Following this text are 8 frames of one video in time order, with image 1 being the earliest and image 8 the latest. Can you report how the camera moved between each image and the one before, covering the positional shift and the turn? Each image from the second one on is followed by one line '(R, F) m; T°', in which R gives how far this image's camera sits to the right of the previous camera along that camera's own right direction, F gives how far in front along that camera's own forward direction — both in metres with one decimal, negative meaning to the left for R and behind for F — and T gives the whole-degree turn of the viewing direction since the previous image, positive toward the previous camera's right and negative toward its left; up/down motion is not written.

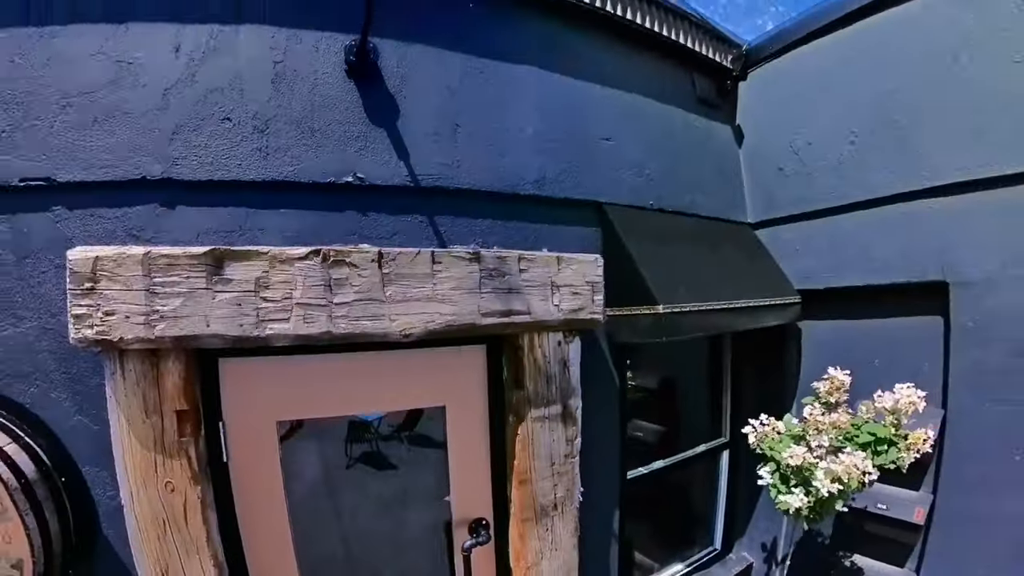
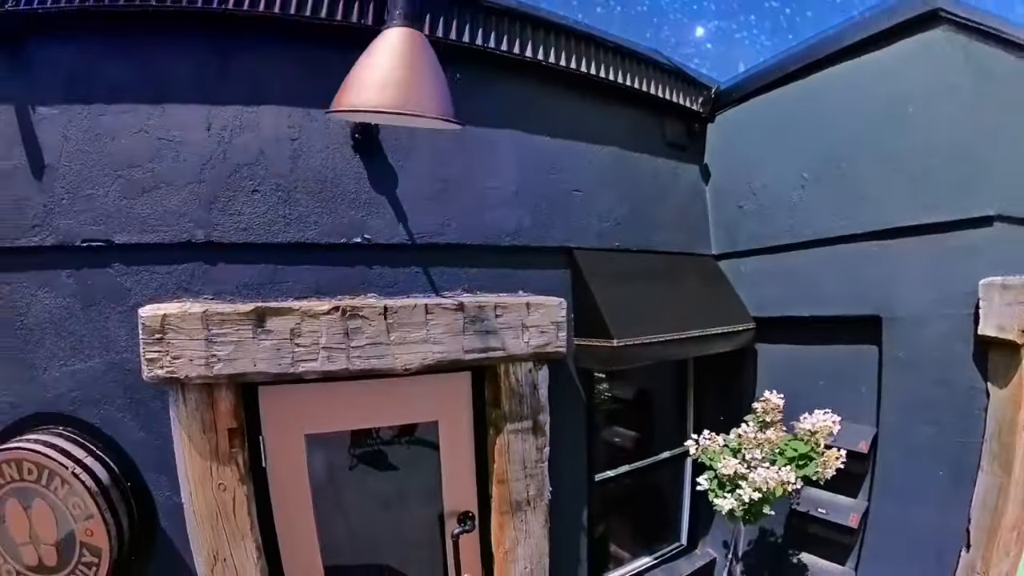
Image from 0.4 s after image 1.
(0.0, -0.3) m; +1°
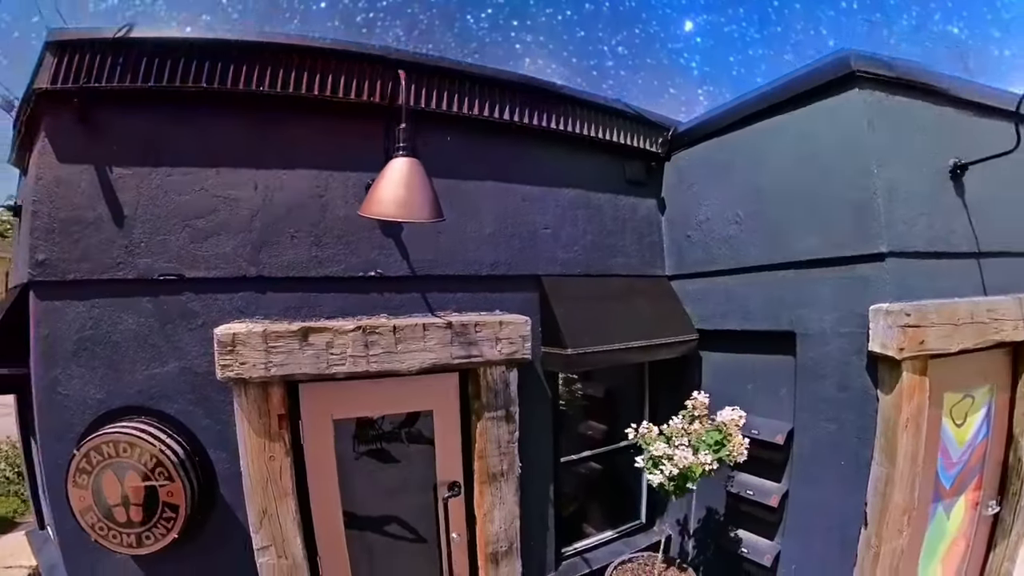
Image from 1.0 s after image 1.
(+0.1, -0.5) m; +1°
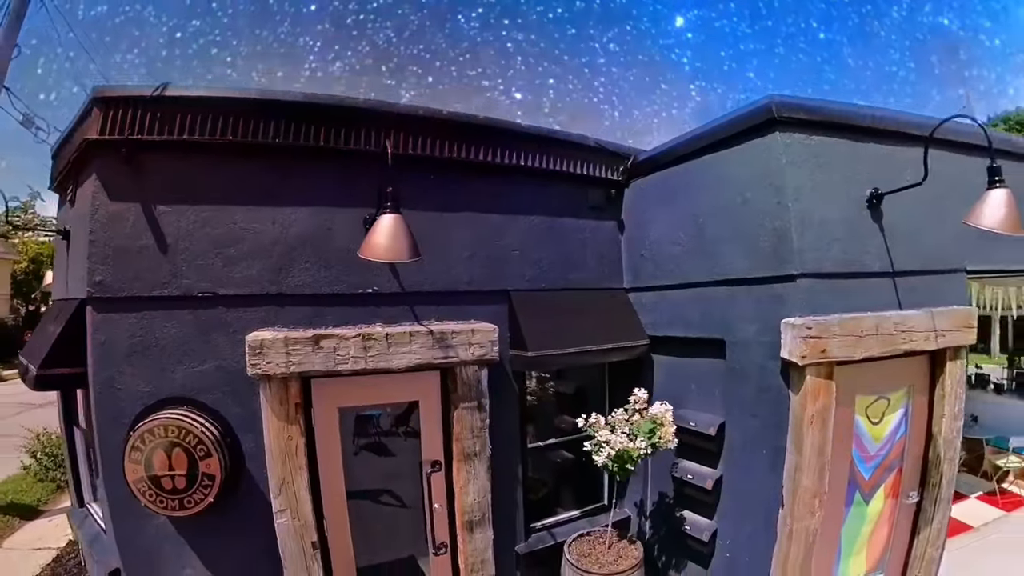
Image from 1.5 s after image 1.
(+0.1, -0.5) m; 0°
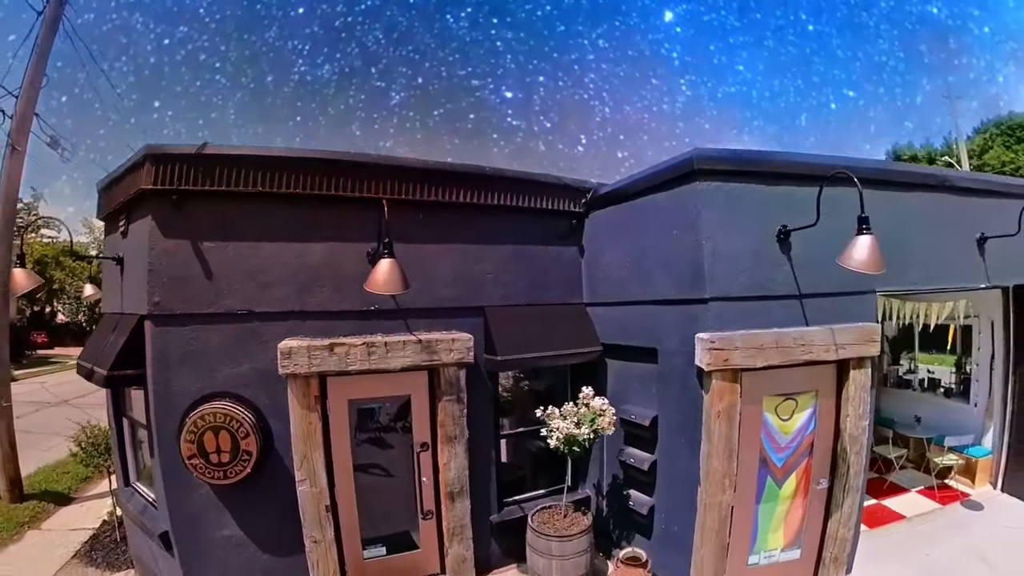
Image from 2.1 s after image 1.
(+0.2, -0.7) m; 0°
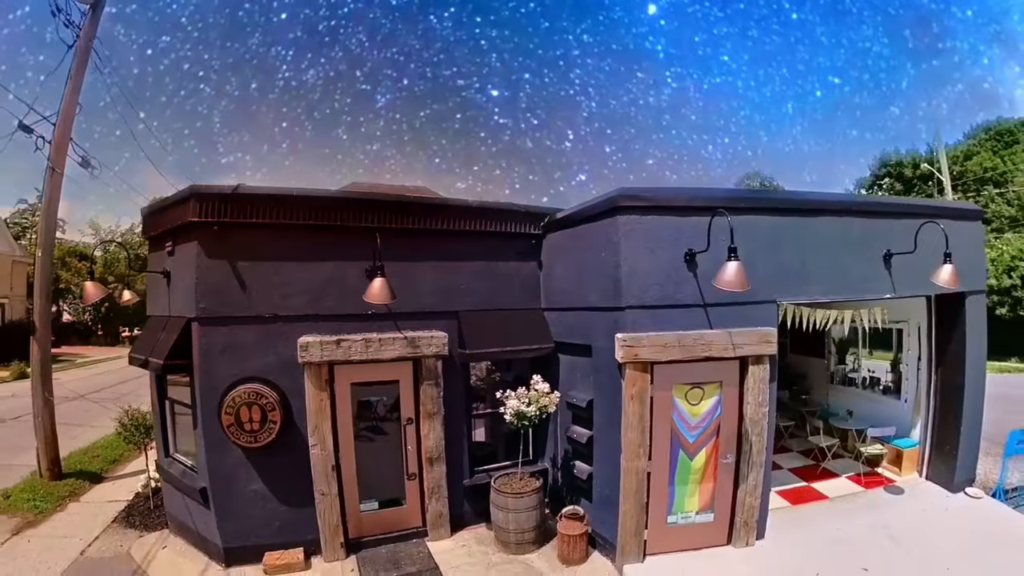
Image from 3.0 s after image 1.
(+0.3, -1.0) m; 0°
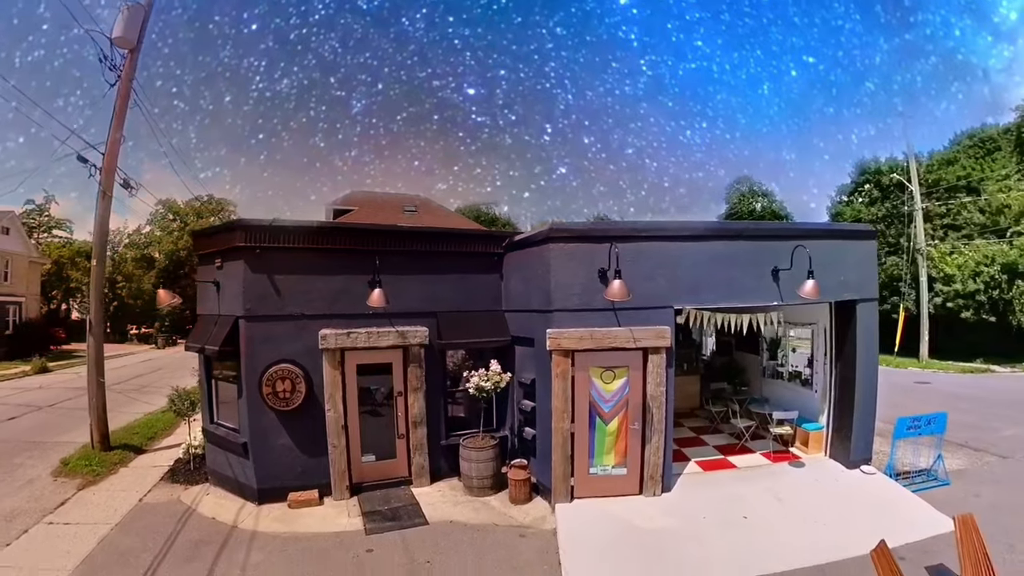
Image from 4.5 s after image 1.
(+0.4, -1.7) m; 0°
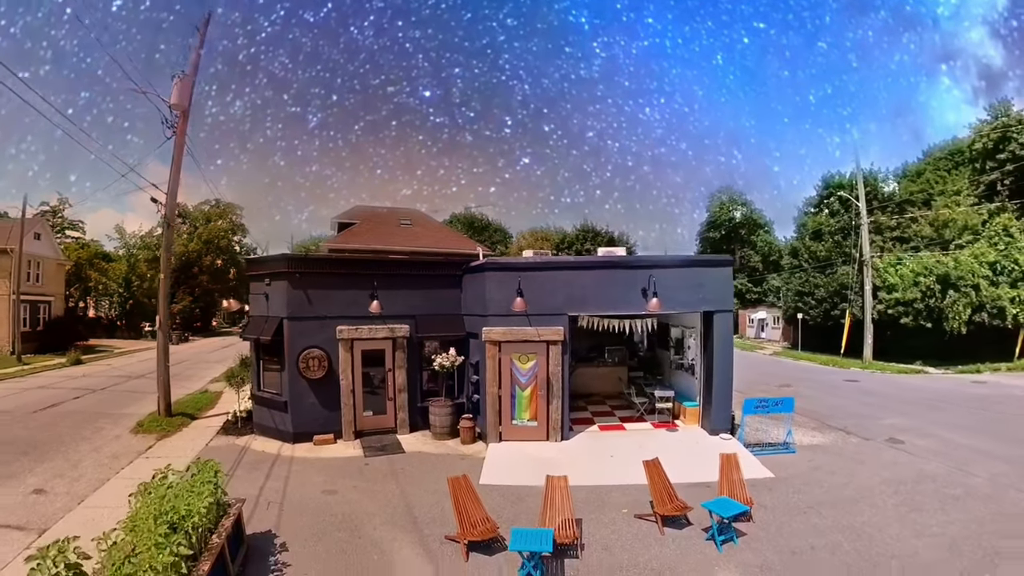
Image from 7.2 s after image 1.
(+0.9, -3.4) m; 0°
